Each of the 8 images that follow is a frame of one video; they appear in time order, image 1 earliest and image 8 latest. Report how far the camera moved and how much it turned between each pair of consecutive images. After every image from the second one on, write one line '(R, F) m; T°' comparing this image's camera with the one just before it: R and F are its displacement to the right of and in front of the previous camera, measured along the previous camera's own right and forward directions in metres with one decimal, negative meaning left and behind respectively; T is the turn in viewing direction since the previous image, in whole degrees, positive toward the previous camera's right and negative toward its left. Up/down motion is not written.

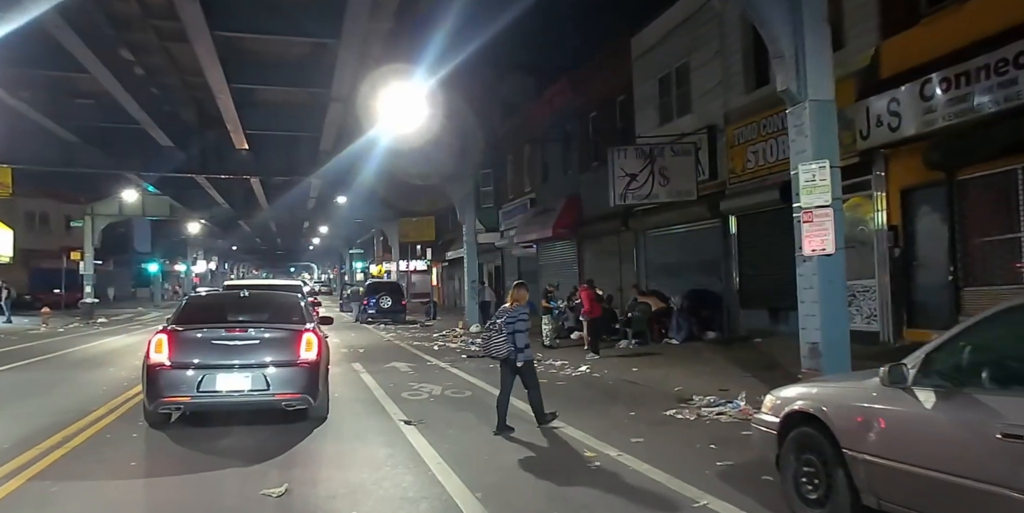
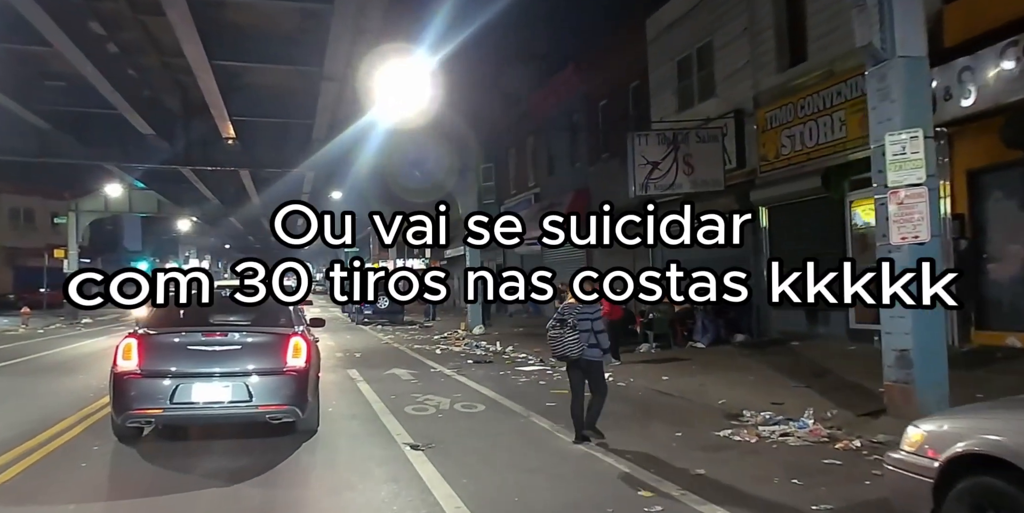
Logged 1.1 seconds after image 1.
(-0.3, +1.4) m; 0°
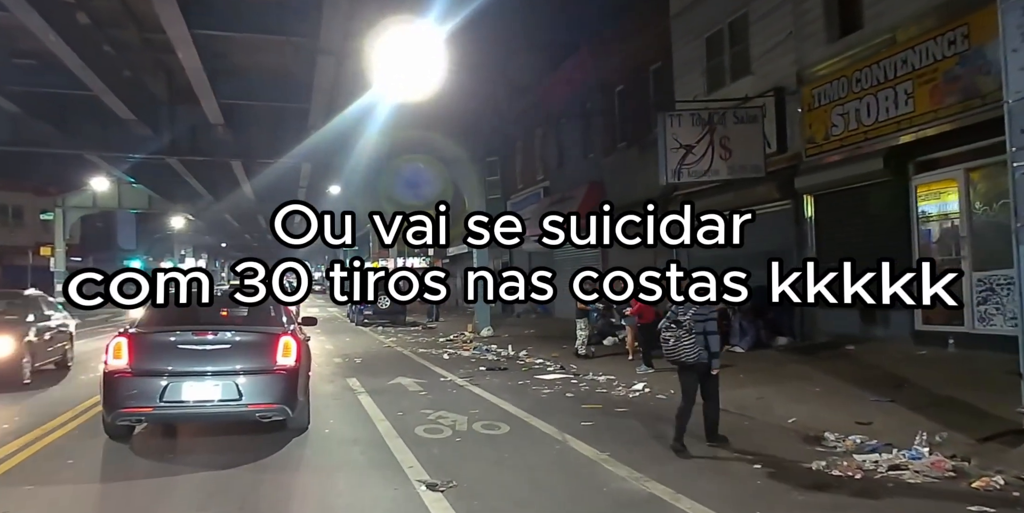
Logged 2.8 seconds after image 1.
(-0.3, +1.5) m; 0°
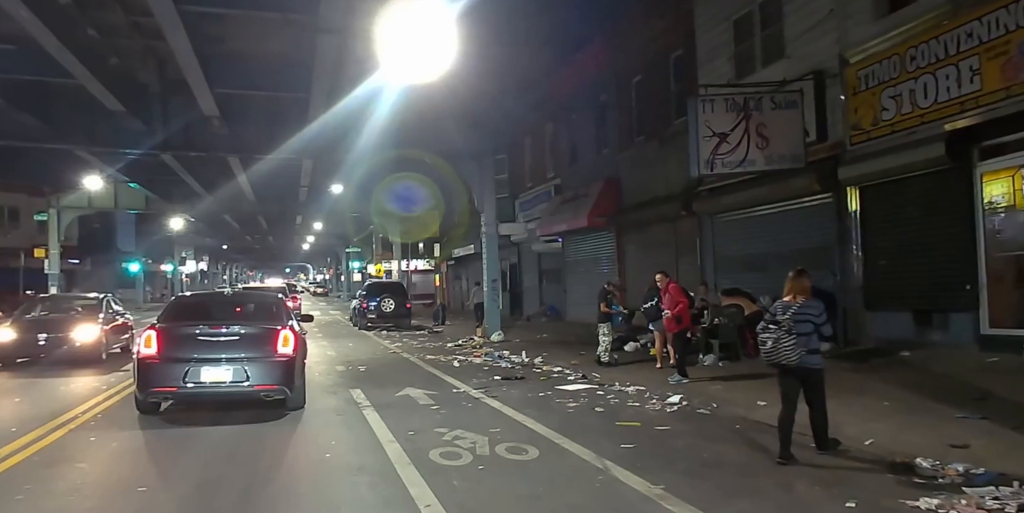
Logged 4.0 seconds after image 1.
(-0.3, +1.1) m; 0°
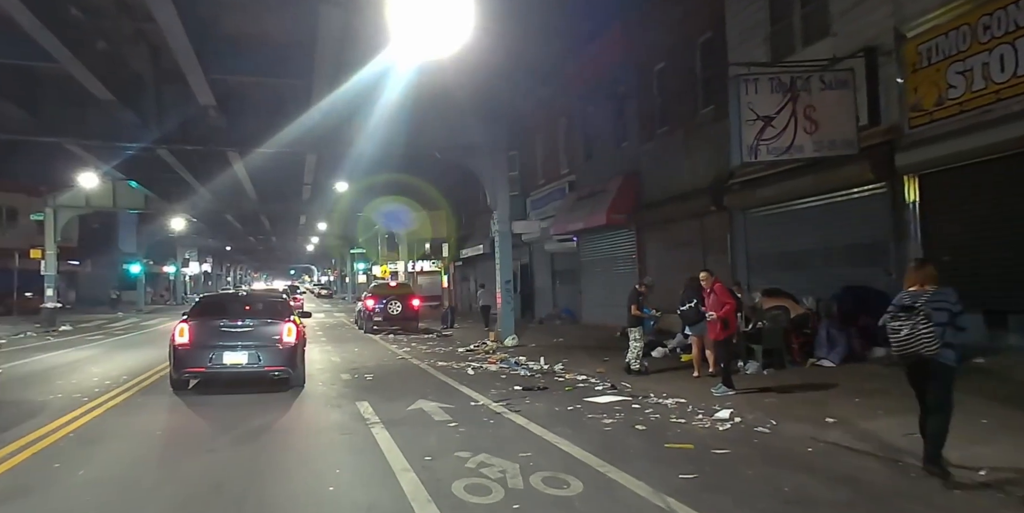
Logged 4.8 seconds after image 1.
(-0.3, +1.1) m; 0°
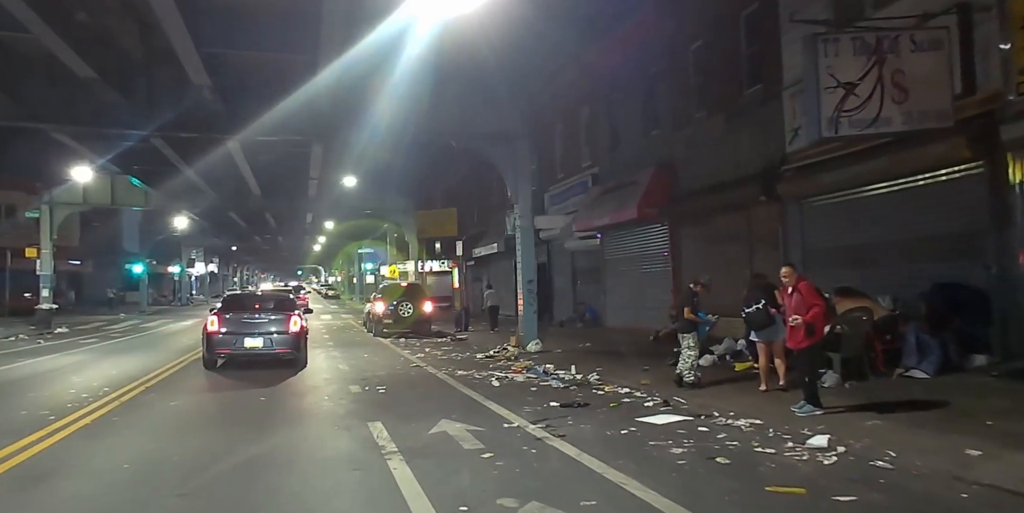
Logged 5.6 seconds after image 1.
(-0.4, +1.6) m; -1°
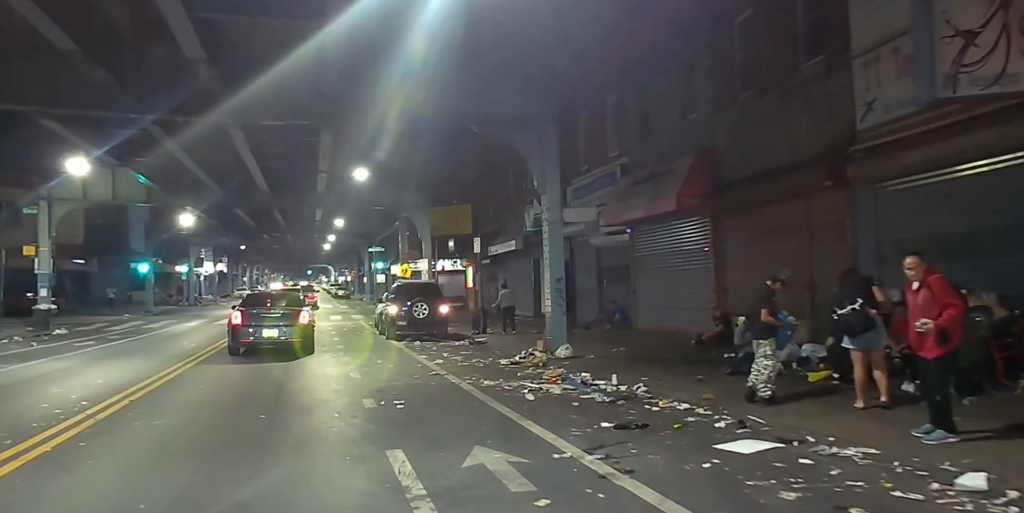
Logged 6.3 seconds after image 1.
(-0.4, +1.6) m; -1°
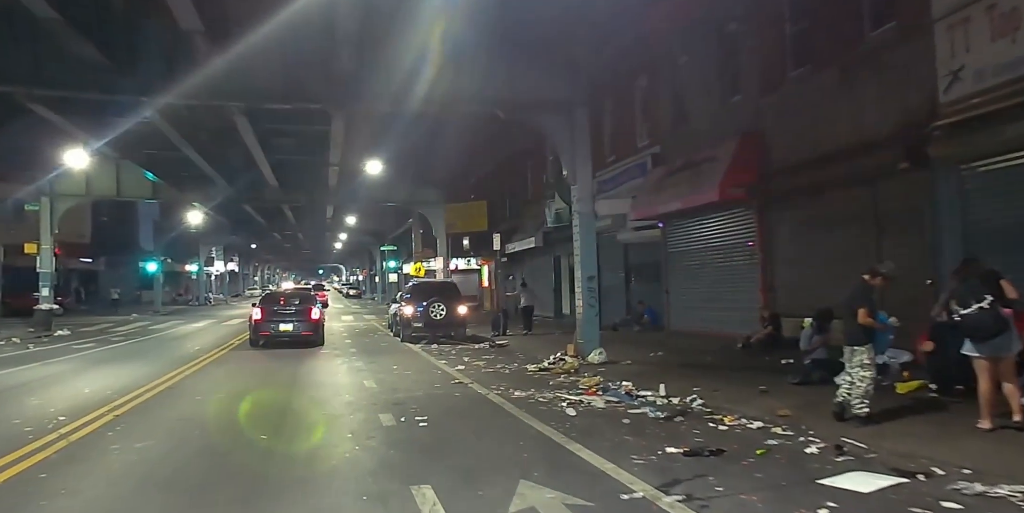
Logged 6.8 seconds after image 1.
(-0.4, +1.4) m; -1°
